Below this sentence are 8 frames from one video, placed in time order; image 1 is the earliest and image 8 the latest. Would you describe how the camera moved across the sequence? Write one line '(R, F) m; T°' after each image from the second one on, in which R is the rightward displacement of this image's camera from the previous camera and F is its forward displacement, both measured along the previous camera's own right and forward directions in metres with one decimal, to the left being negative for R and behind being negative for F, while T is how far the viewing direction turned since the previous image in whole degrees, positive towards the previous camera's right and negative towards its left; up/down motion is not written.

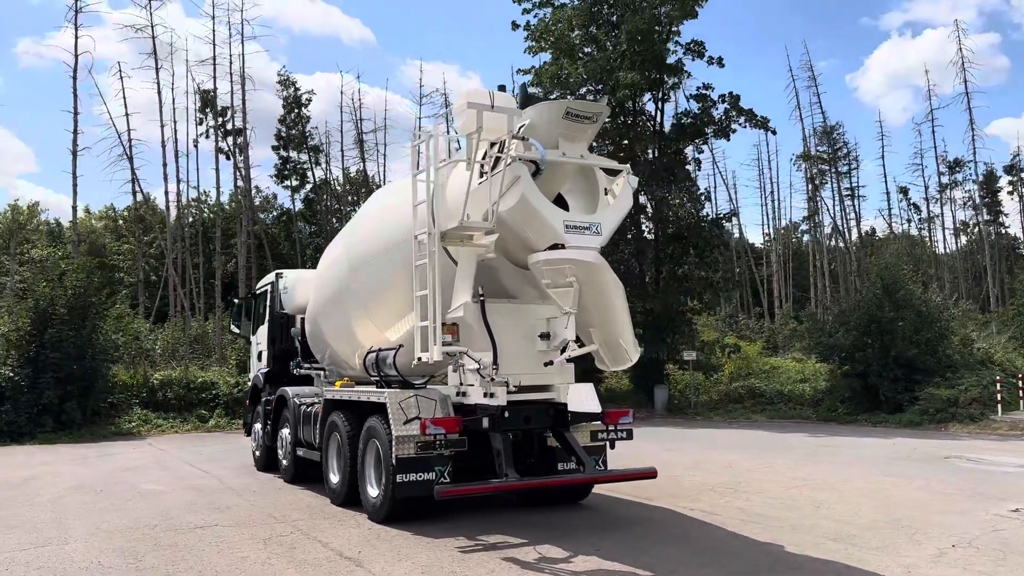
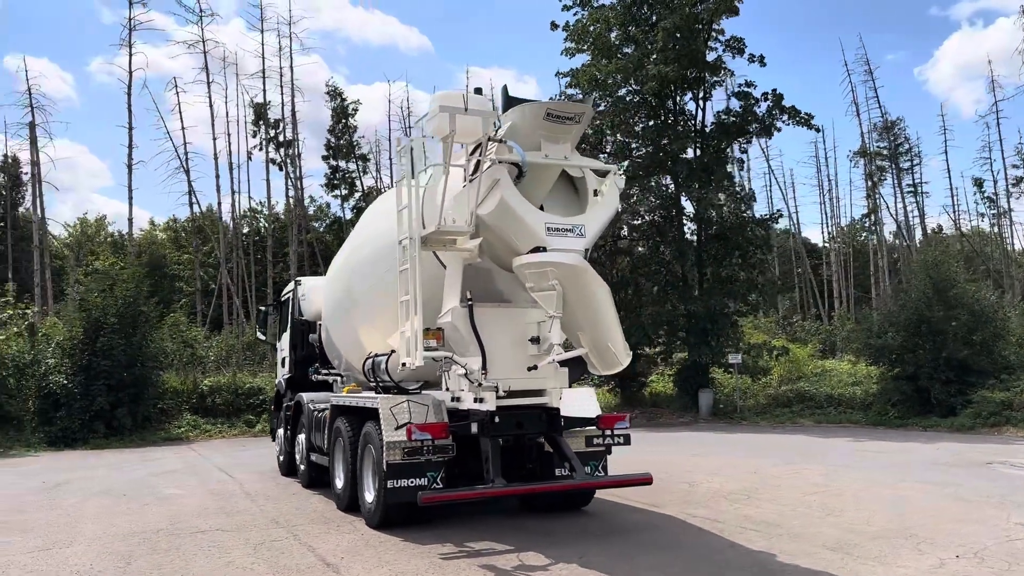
(+0.5, +0.1) m; -4°
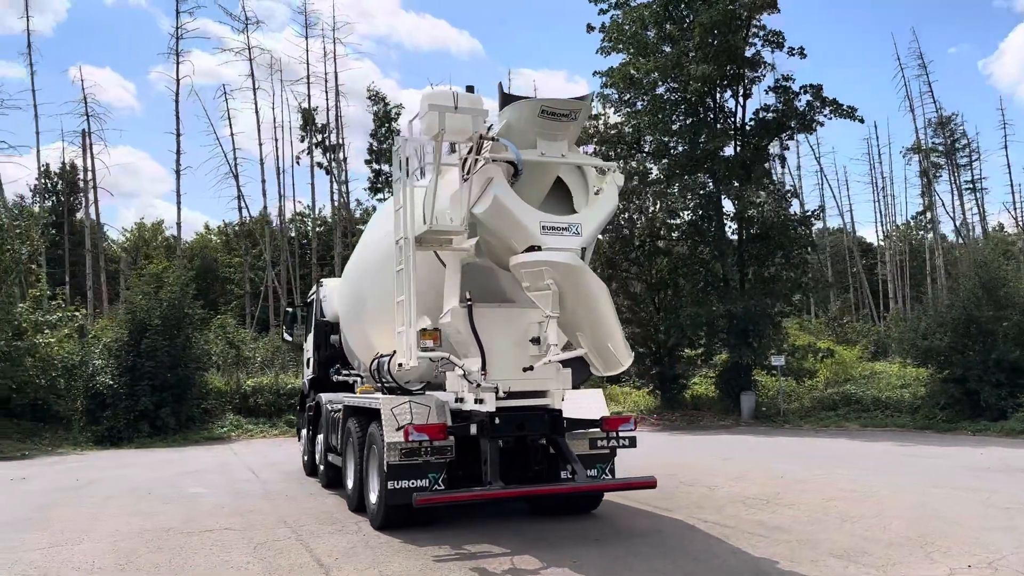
(+0.3, +0.1) m; -3°
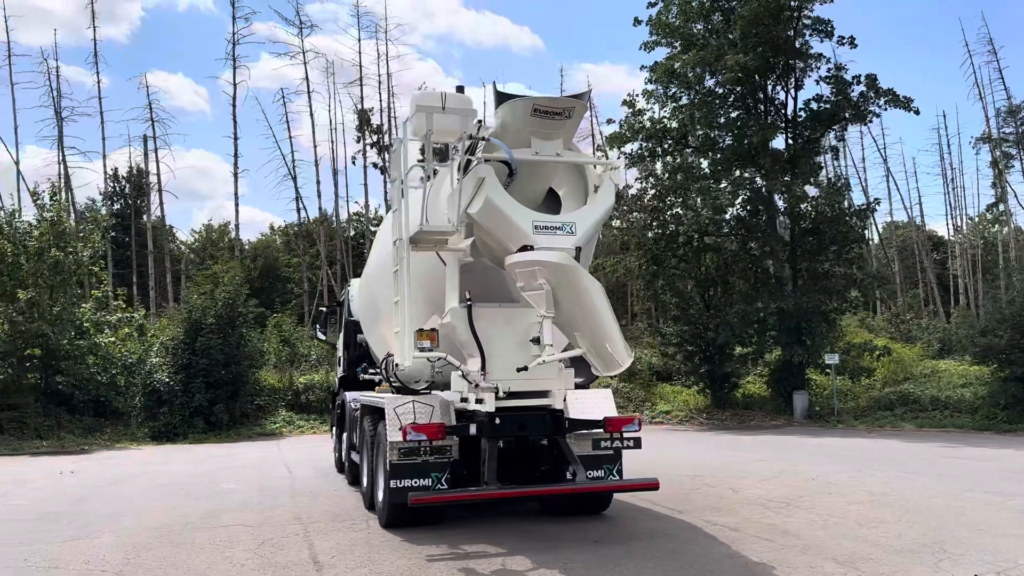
(+0.4, 0.0) m; -4°
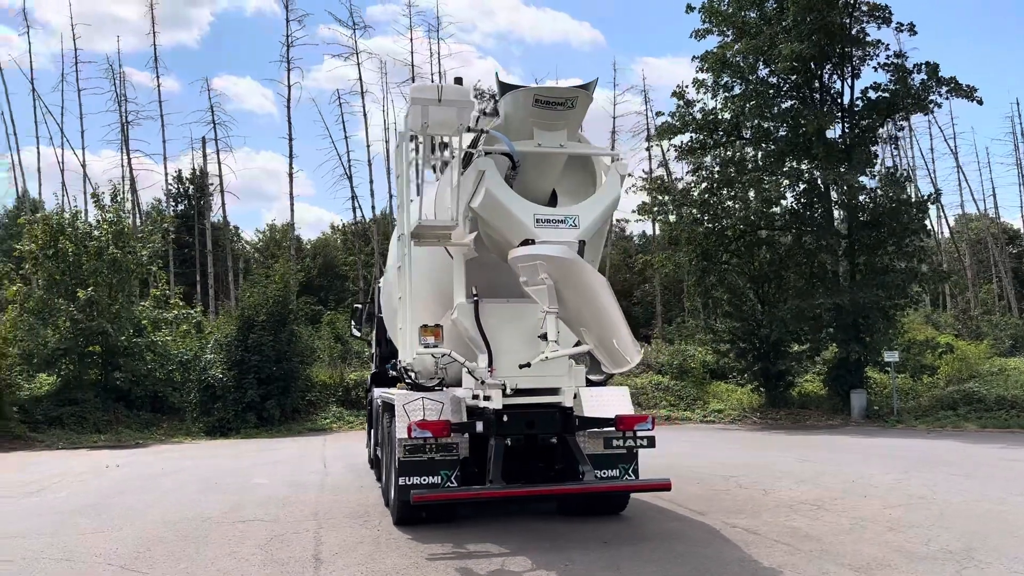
(+0.3, +0.1) m; -4°
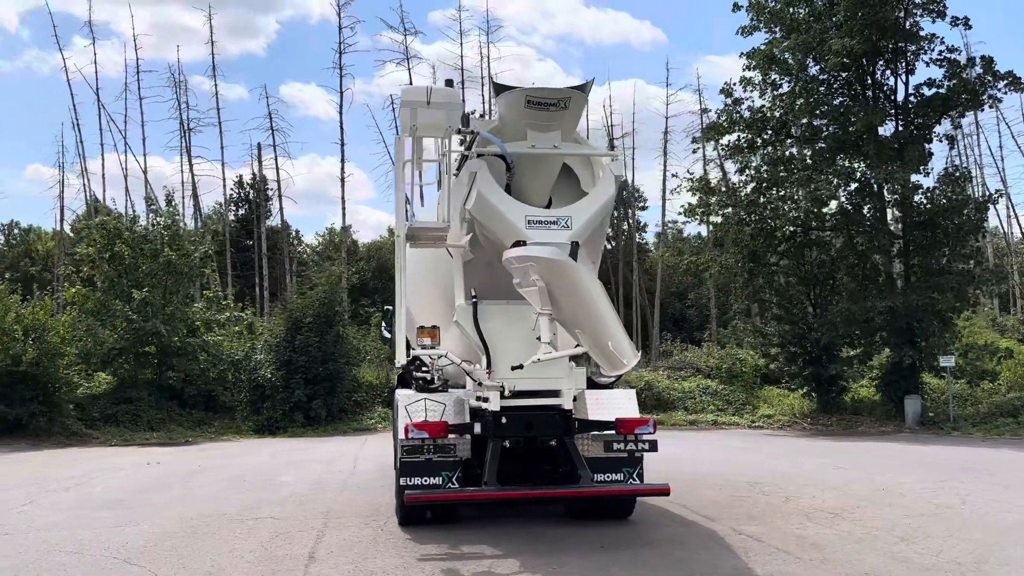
(+0.4, 0.0) m; -4°
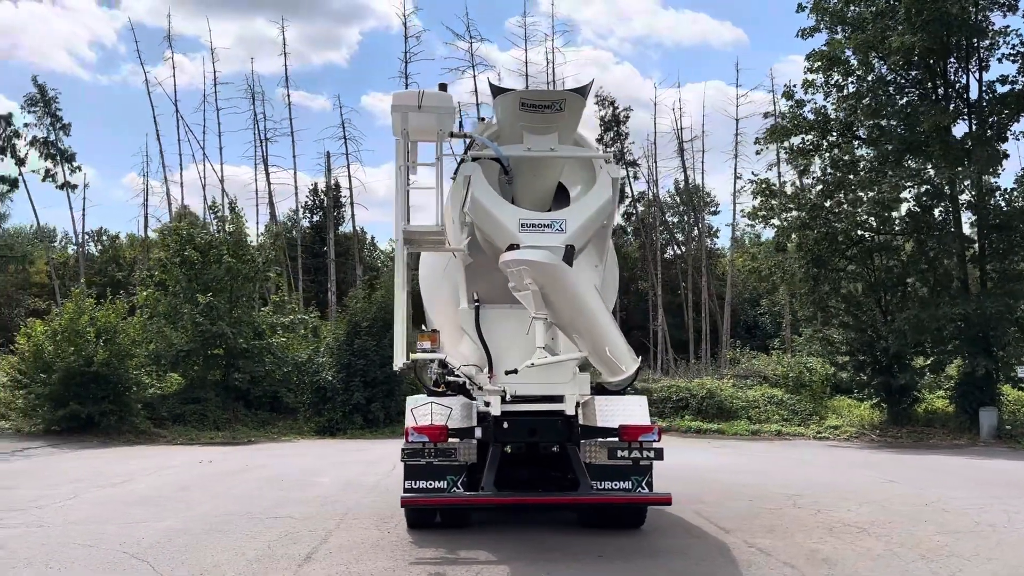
(+0.5, +0.1) m; -5°
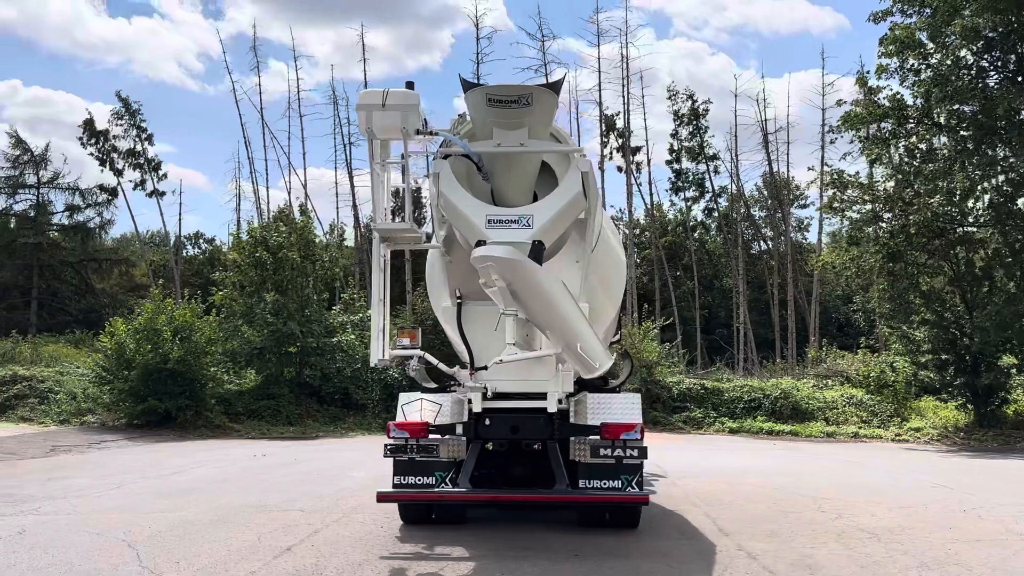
(+0.7, +0.1) m; -6°
